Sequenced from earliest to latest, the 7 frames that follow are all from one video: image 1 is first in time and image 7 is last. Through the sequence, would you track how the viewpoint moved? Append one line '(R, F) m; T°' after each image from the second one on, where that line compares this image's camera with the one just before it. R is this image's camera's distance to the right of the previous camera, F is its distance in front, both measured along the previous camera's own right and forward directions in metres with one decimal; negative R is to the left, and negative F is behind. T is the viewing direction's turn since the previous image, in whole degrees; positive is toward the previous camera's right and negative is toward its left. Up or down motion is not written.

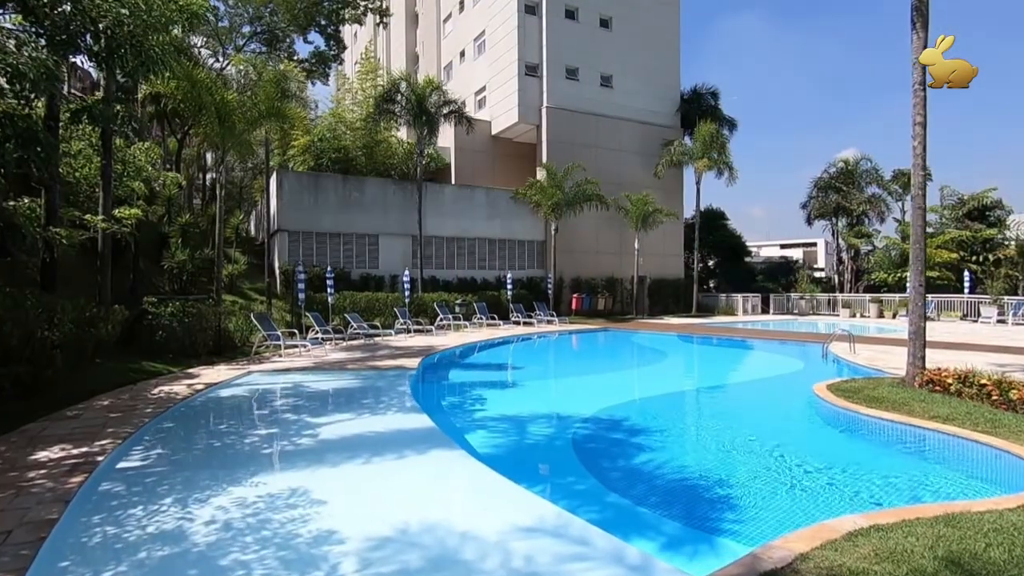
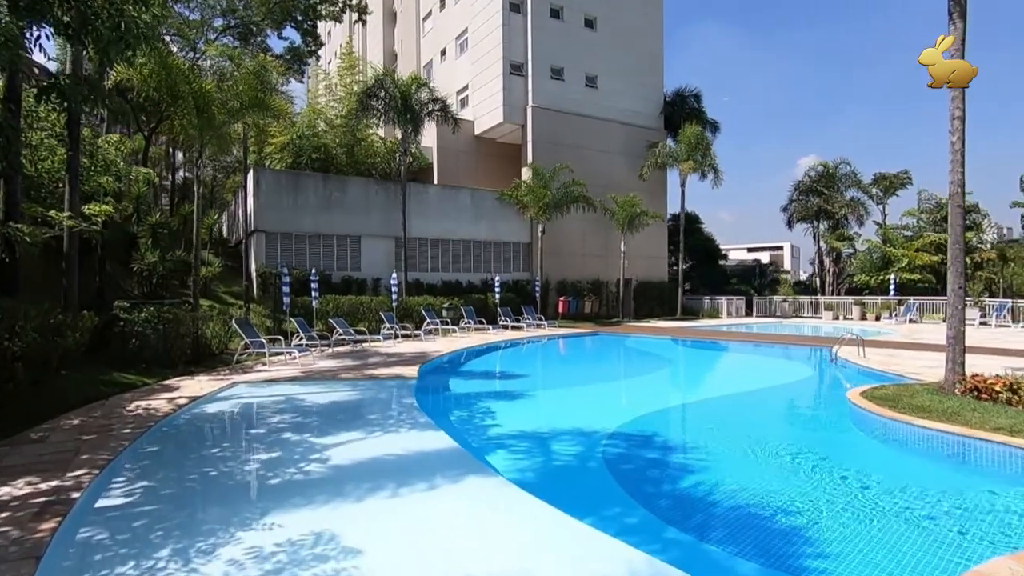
(-0.6, +0.6) m; +3°
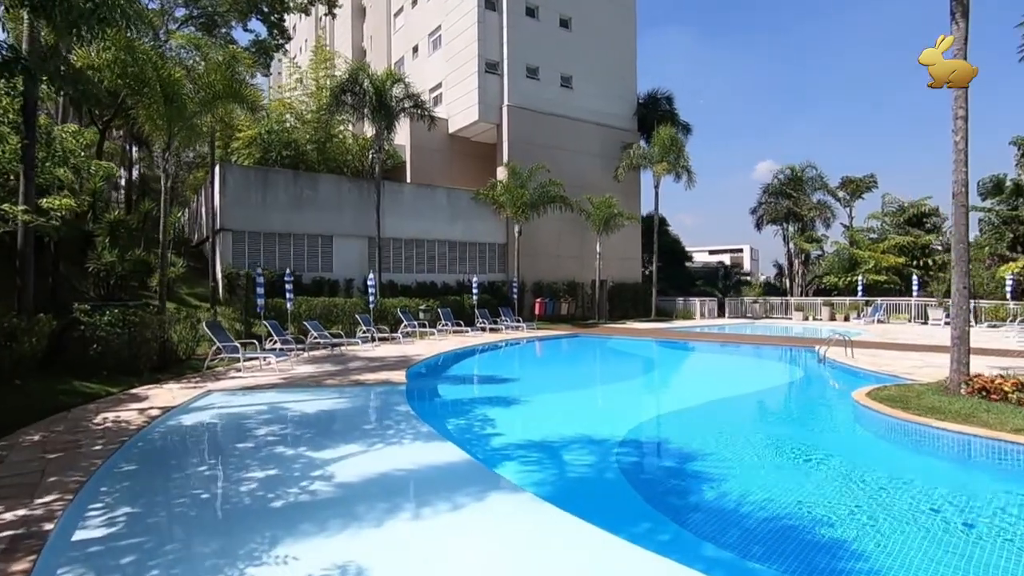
(-0.5, +0.4) m; +3°
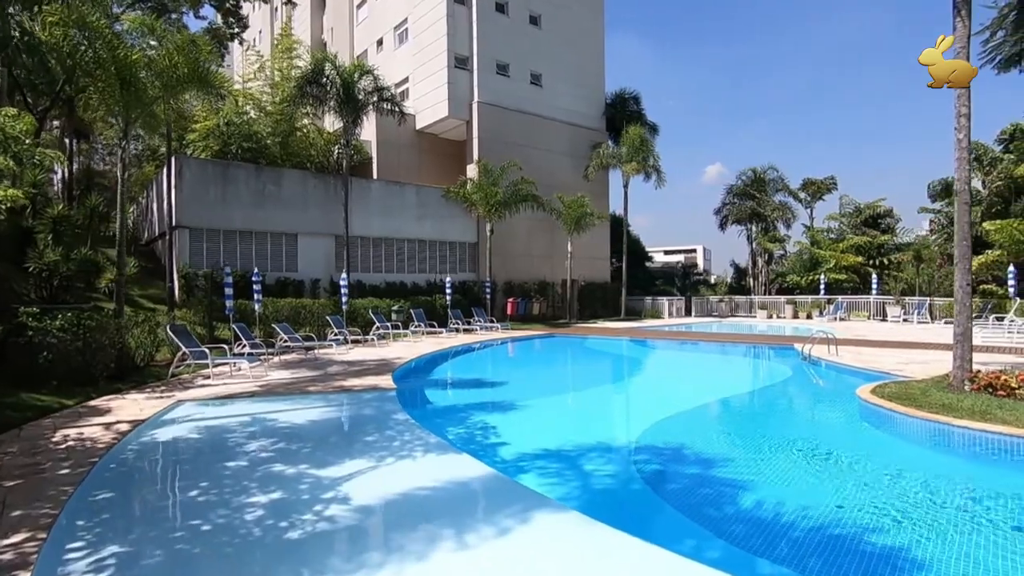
(-0.6, +0.4) m; +4°
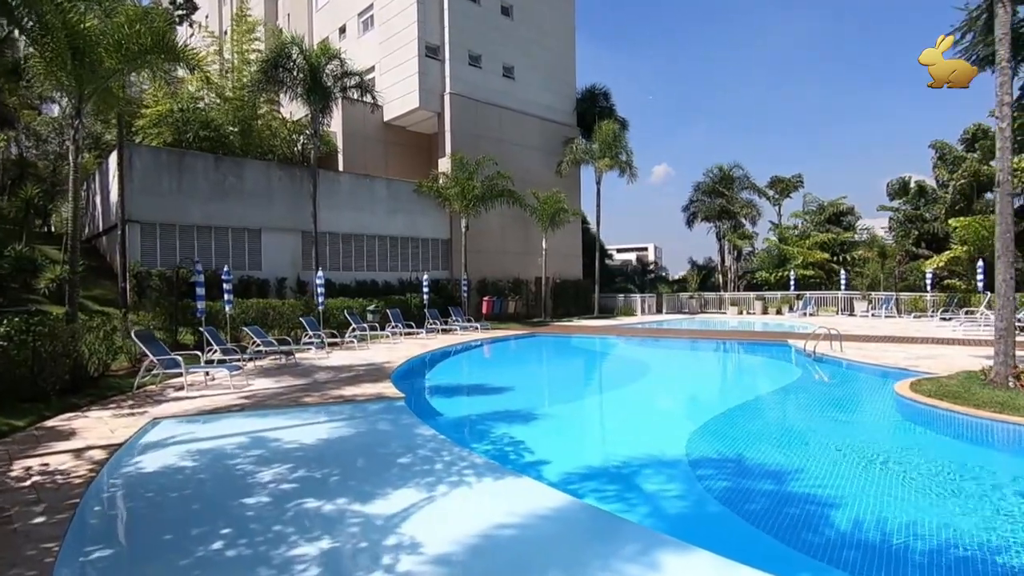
(-0.9, +0.7) m; +5°
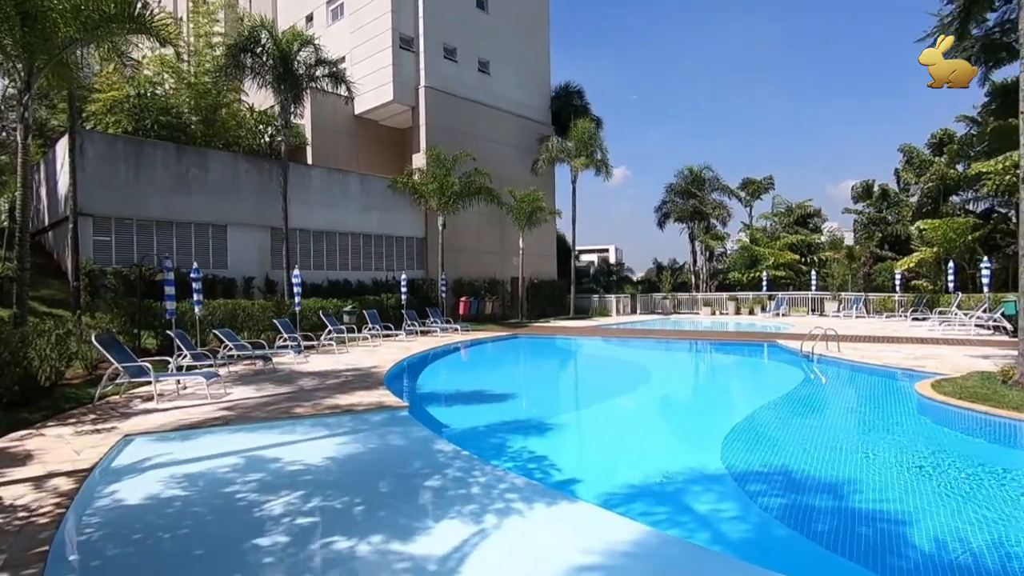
(-0.6, +0.6) m; +4°
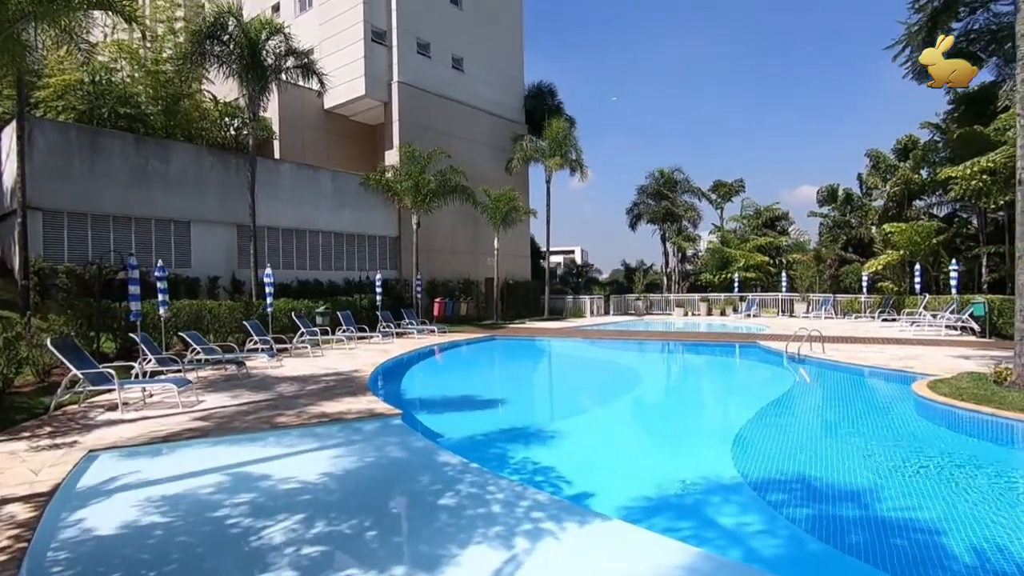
(-0.4, +0.4) m; +3°
